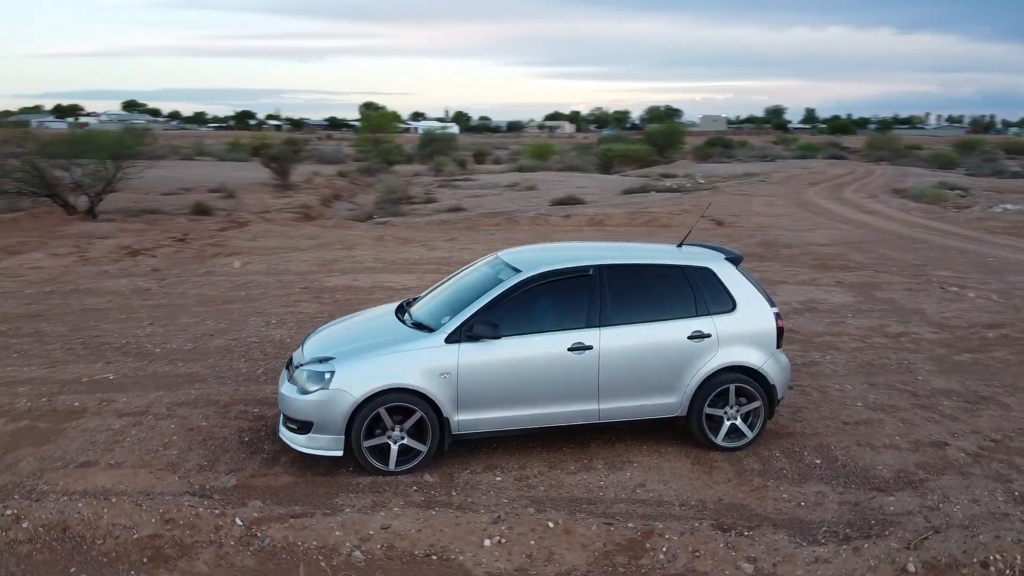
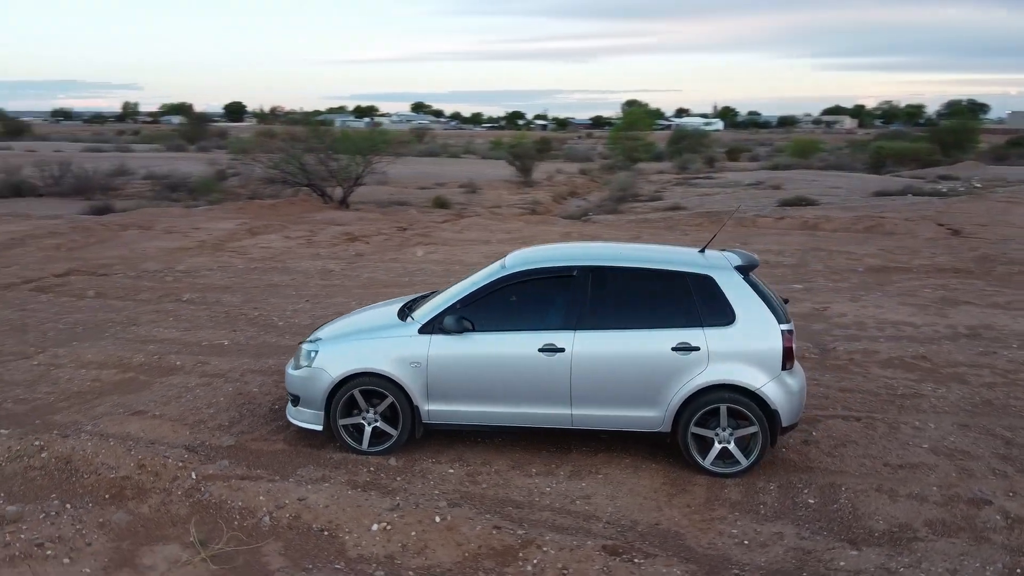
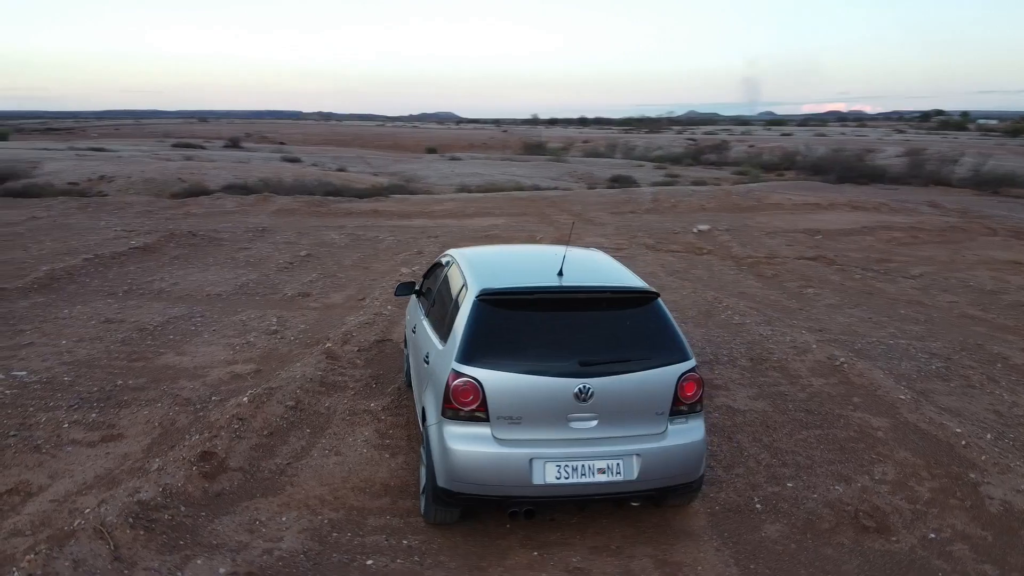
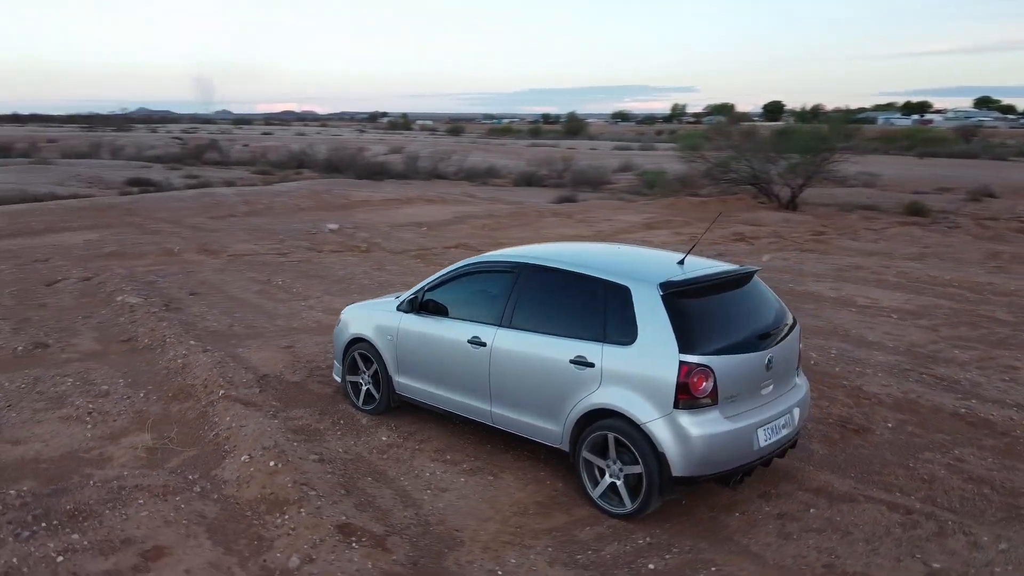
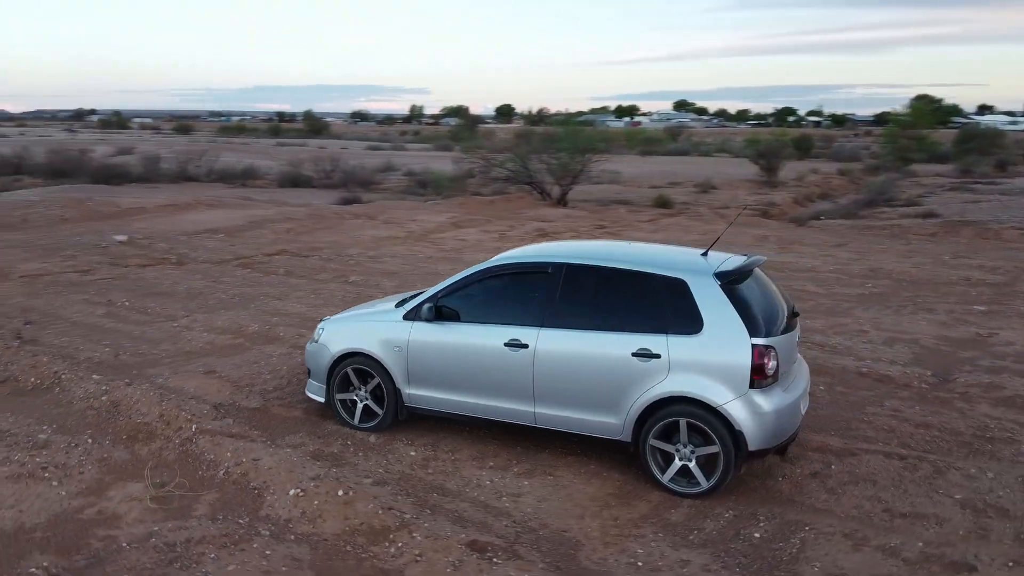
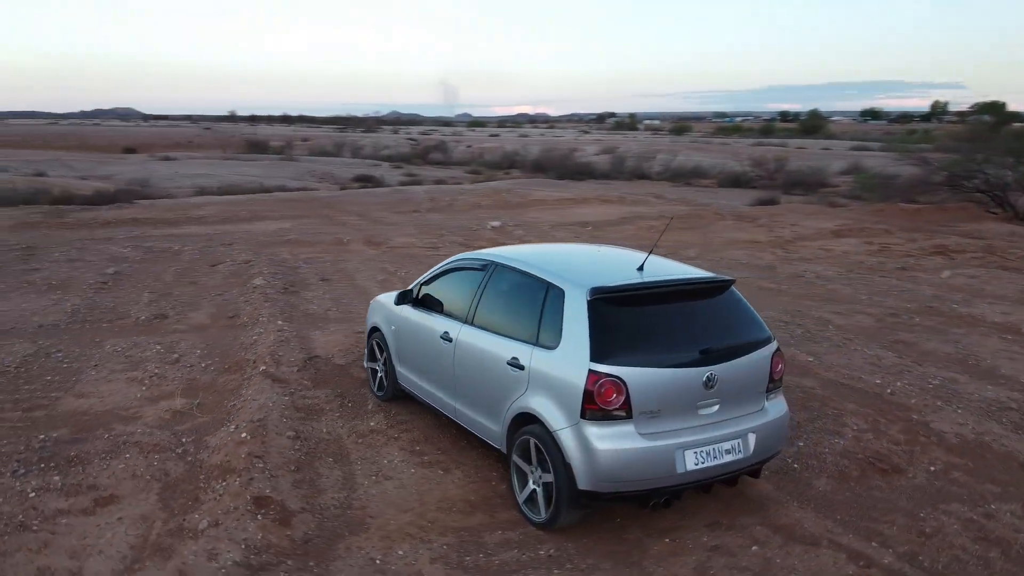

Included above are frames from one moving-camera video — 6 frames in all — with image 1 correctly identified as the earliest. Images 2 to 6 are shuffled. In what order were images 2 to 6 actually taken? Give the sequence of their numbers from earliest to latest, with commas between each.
2, 5, 4, 6, 3
